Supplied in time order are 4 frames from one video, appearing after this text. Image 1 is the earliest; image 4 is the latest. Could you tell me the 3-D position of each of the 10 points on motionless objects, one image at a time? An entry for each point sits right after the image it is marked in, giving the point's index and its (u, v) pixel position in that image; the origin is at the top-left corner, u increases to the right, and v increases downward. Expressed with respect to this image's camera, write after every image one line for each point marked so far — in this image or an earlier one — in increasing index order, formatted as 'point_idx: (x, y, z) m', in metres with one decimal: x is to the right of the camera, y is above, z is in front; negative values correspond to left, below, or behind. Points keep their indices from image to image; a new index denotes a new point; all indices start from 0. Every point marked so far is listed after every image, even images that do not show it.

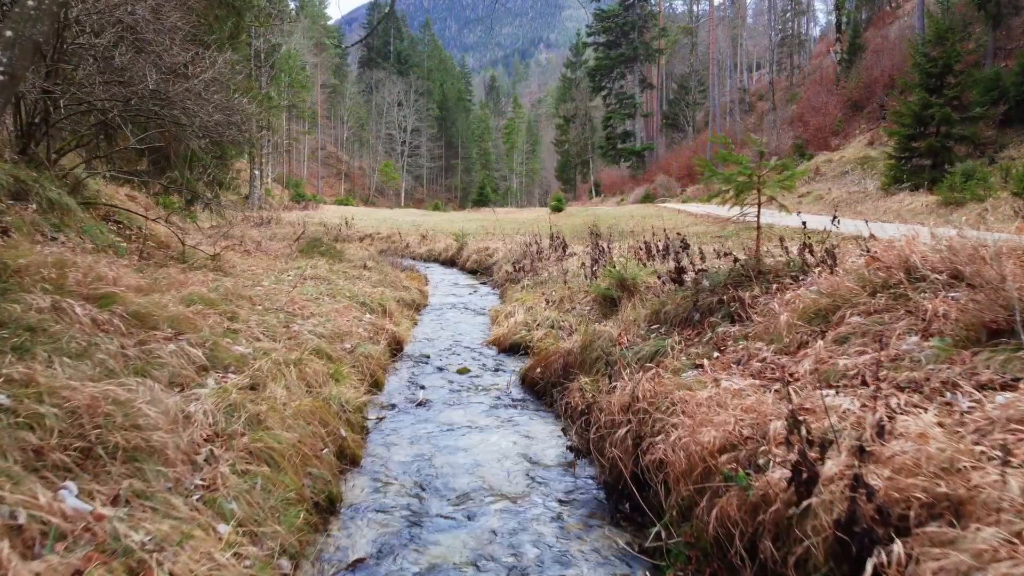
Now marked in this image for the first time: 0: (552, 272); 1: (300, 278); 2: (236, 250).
0: (+0.5, +0.2, +9.7) m
1: (-2.1, +0.1, +8.0) m
2: (-3.5, +0.5, +10.5) m
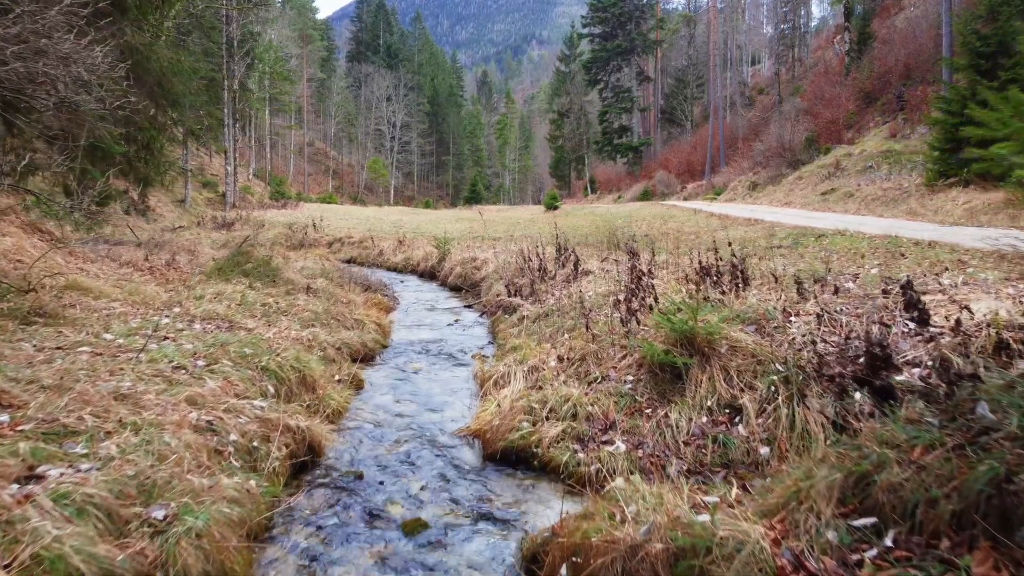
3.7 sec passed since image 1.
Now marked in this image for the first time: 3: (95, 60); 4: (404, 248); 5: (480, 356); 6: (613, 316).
0: (+0.4, -0.1, +6.9) m
1: (-2.1, -0.2, +5.2) m
2: (-3.6, +0.2, +7.7) m
3: (-2.9, +1.5, +5.8) m
4: (-1.9, +0.7, +14.8) m
5: (-0.3, -0.5, +6.5) m
6: (+0.7, -0.2, +5.7) m
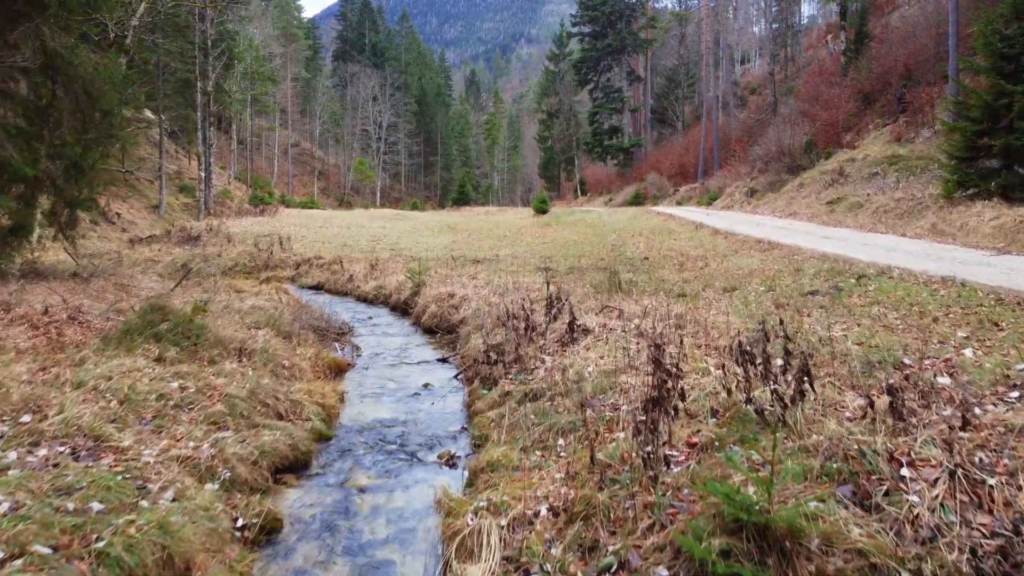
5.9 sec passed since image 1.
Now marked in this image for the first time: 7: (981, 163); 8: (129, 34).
0: (+0.3, -0.6, +5.4) m
1: (-2.2, -0.7, +3.7) m
2: (-3.8, -0.3, +6.2) m
3: (-3.0, +1.0, +4.2) m
4: (-2.2, +0.2, +13.2) m
5: (-0.4, -1.0, +5.0) m
6: (+0.6, -0.7, +4.1) m
7: (+8.5, +2.3, +14.8) m
8: (-5.2, +3.3, +10.7) m
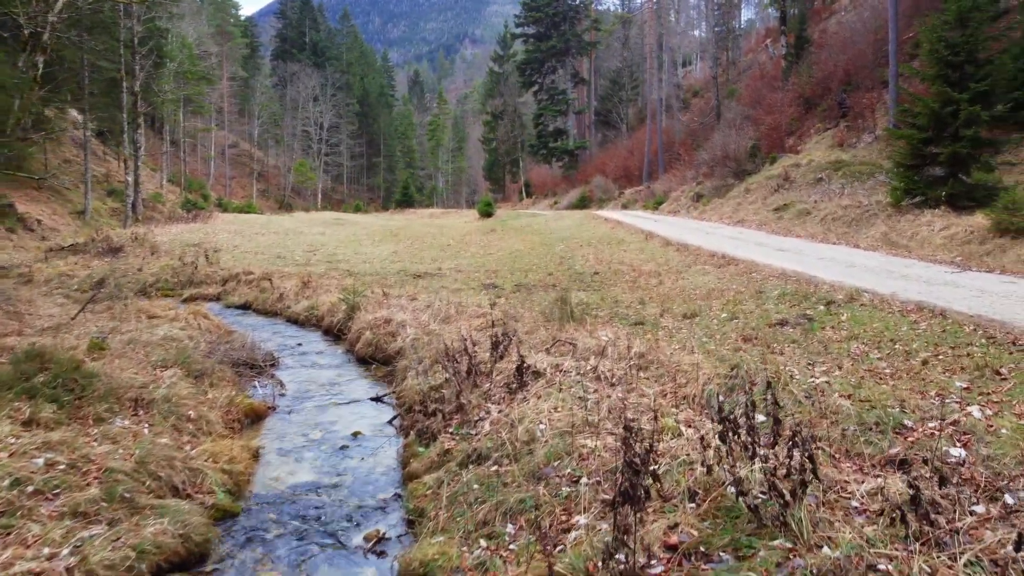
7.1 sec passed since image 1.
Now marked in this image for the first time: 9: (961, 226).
0: (-0.1, -0.9, +4.6) m
1: (-2.5, -1.0, +2.8) m
2: (-4.1, -0.6, +5.1) m
3: (-3.3, +0.7, +3.3) m
4: (-3.0, -0.1, +12.3) m
5: (-0.7, -1.3, +4.2) m
6: (+0.3, -0.9, +3.4) m
7: (+7.5, +2.1, +14.5) m
8: (-5.9, +3.0, +9.6) m
9: (+6.9, +0.9, +12.5) m
